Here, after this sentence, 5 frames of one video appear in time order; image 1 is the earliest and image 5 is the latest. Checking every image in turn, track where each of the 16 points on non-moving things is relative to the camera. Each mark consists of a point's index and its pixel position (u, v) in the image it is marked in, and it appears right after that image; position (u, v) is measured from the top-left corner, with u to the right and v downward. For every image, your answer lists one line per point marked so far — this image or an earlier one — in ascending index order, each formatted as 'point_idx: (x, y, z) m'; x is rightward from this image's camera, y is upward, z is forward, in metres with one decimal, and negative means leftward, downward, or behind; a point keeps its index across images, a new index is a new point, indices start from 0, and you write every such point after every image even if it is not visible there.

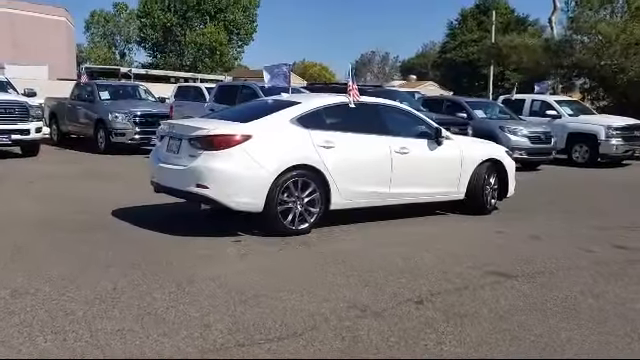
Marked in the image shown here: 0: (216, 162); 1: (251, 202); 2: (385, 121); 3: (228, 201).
0: (-1.4, +0.2, +8.0) m
1: (-0.9, -0.3, +8.1) m
2: (+1.0, +0.9, +9.5) m
3: (-1.2, -0.3, +8.1) m
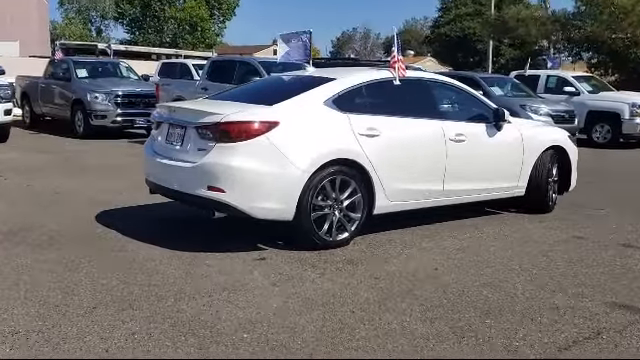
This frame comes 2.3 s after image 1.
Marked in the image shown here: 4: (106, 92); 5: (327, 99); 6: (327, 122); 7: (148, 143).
0: (-0.9, +0.2, +6.1) m
1: (-0.4, -0.3, +6.3) m
2: (+1.5, +1.0, +7.6) m
3: (-0.7, -0.3, +6.2) m
4: (-6.0, +2.5, +17.0) m
5: (+0.1, +0.9, +6.8) m
6: (+0.1, +0.6, +6.6) m
7: (-2.1, +0.4, +7.4) m
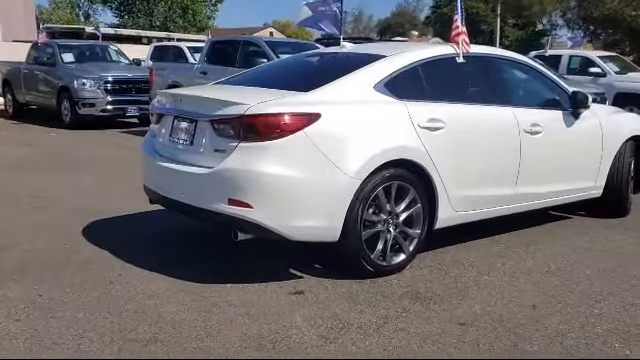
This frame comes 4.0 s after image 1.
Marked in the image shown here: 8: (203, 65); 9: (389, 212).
0: (-0.4, +0.1, +4.6) m
1: (0.0, -0.4, +4.8) m
2: (+1.9, +1.0, +6.1) m
3: (-0.3, -0.4, +4.7) m
4: (-5.7, +2.6, +15.4) m
5: (+0.5, +0.8, +5.2) m
6: (+0.5, +0.6, +5.1) m
7: (-1.6, +0.4, +5.8) m
8: (-2.7, +2.7, +14.1) m
9: (+0.6, -0.3, +5.1) m
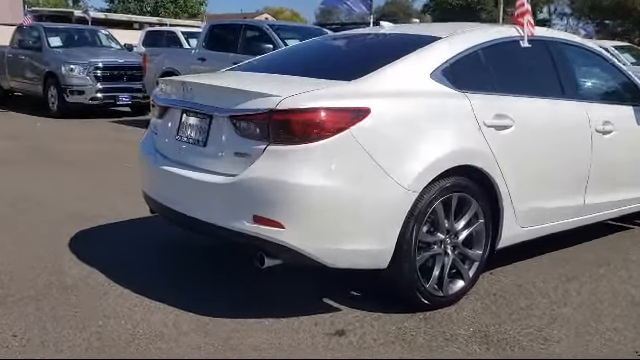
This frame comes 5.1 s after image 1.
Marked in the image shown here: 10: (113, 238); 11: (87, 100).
0: (-0.1, +0.1, +3.6) m
1: (+0.3, -0.5, +3.8) m
2: (+2.1, +0.9, +5.2) m
3: (0.0, -0.4, +3.7) m
4: (-5.6, +2.7, +14.2) m
5: (+0.8, +0.8, +4.3) m
6: (+0.8, +0.5, +4.1) m
7: (-1.4, +0.3, +4.8) m
8: (-2.6, +2.8, +13.0) m
9: (+0.9, -0.3, +4.2) m
10: (-1.9, -0.6, +5.6) m
11: (-5.5, +1.9, +14.3) m
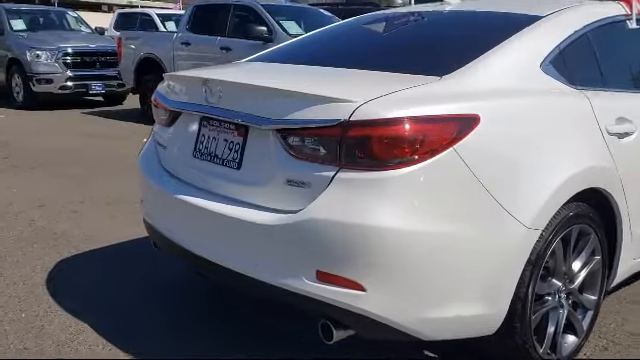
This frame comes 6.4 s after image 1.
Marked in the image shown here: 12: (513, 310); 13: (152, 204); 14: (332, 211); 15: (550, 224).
0: (+0.3, -0.1, +2.6) m
1: (+0.7, -0.6, +2.8) m
2: (+2.5, +0.8, +4.2) m
3: (+0.4, -0.6, +2.7) m
4: (-5.7, +2.8, +12.8) m
5: (+1.2, +0.6, +3.2) m
6: (+1.2, +0.3, +3.0) m
7: (-1.0, +0.2, +3.7) m
8: (-2.6, +2.8, +11.8) m
9: (+1.2, -0.5, +3.1) m
10: (-1.6, -0.7, +4.5) m
11: (-5.6, +1.9, +12.9) m
12: (+0.9, -0.6, +2.9) m
13: (-1.0, -0.1, +3.5) m
14: (0.0, -0.1, +2.6) m
15: (+1.1, -0.2, +2.9) m
